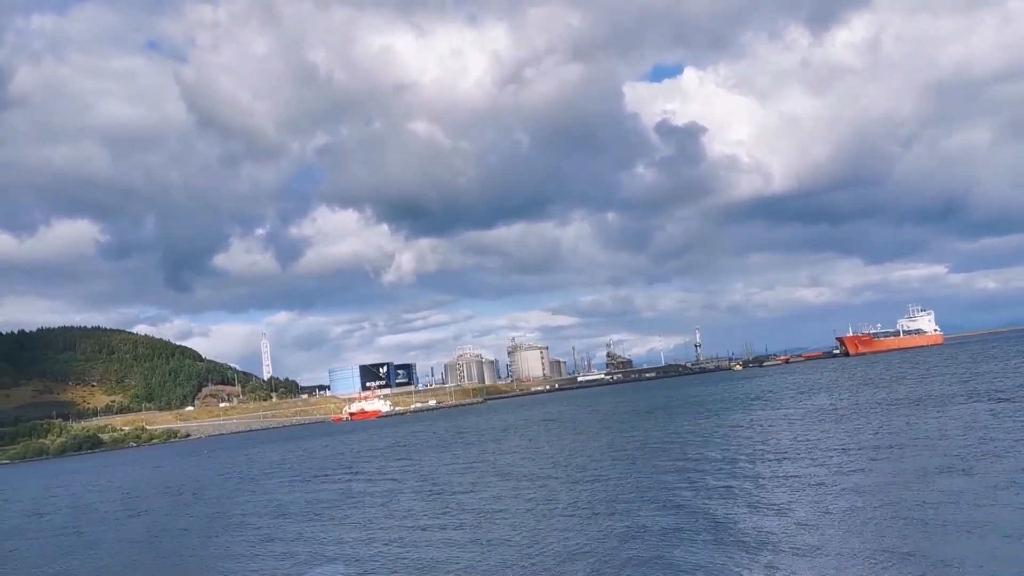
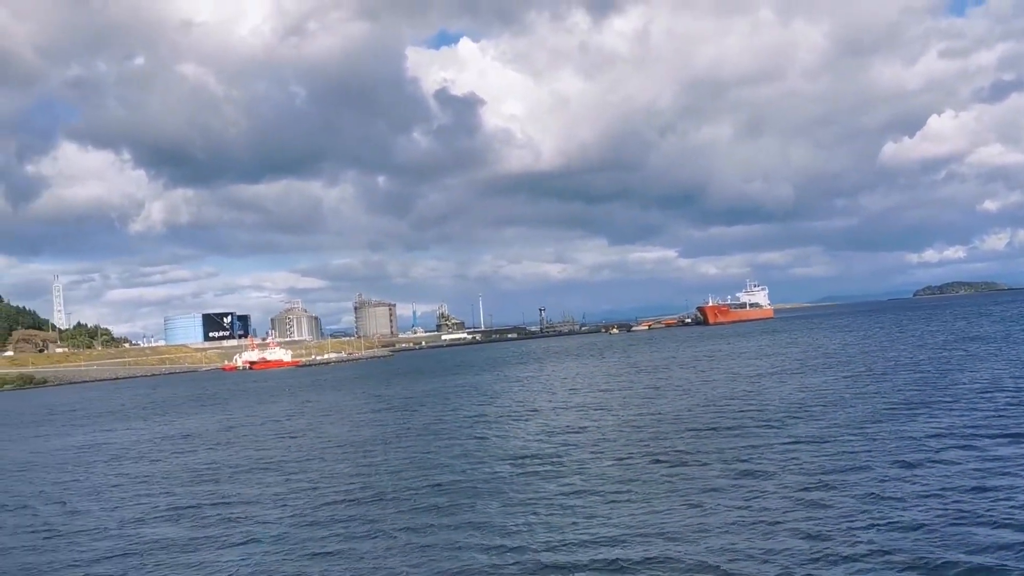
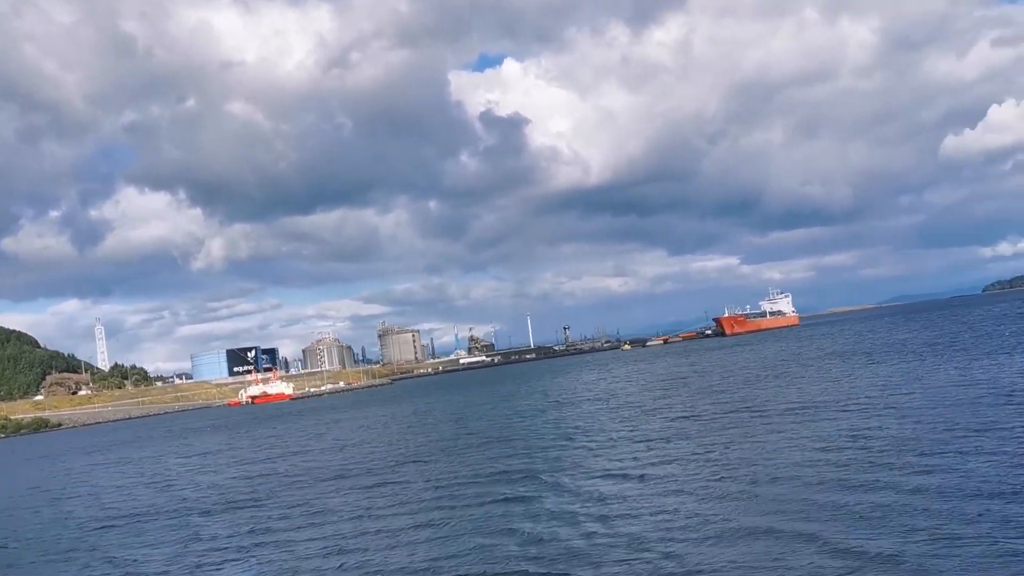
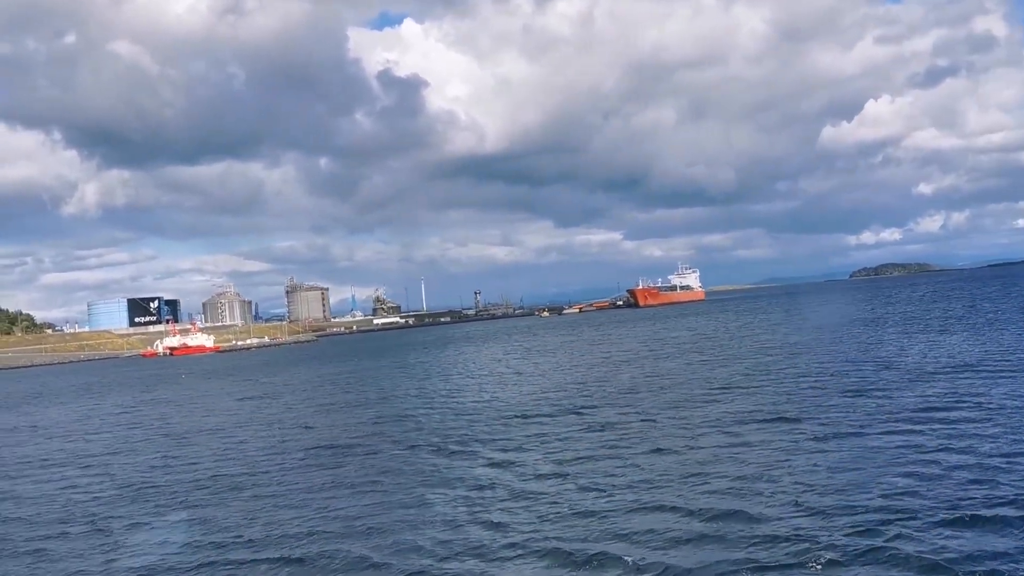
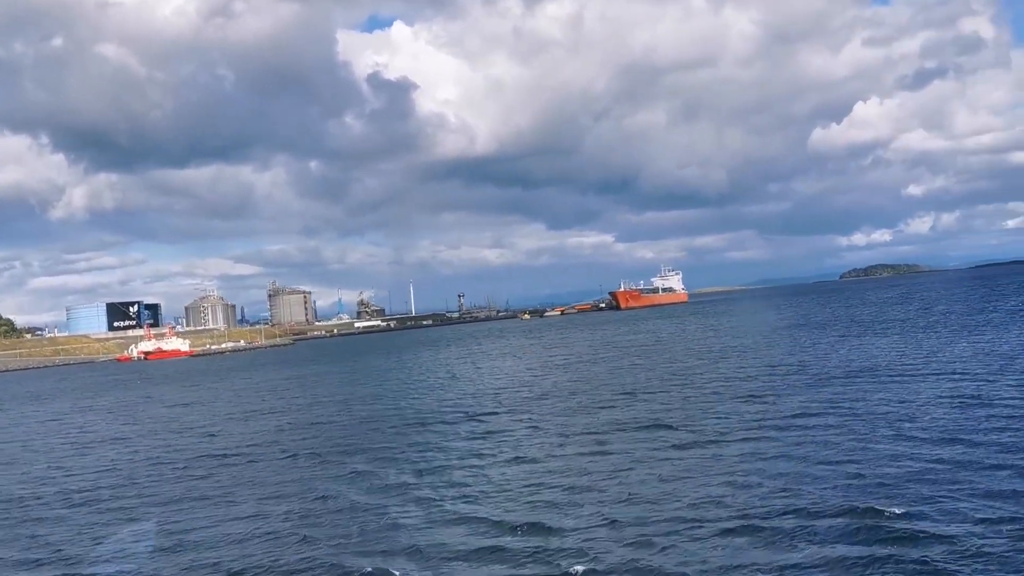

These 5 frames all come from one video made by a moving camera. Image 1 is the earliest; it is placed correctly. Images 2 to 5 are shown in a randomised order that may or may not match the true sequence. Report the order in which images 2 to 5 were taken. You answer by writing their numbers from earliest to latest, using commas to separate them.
3, 5, 4, 2
